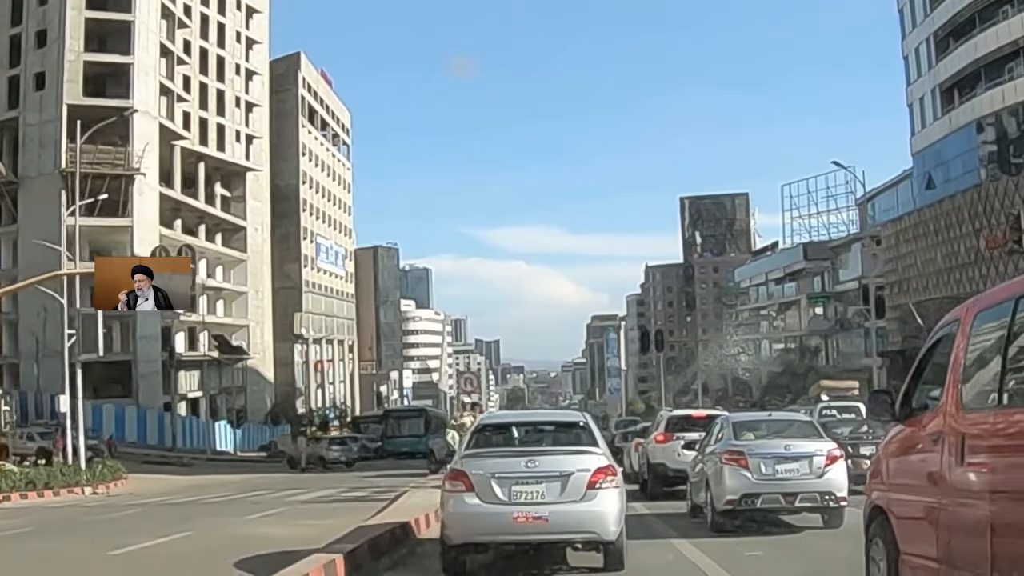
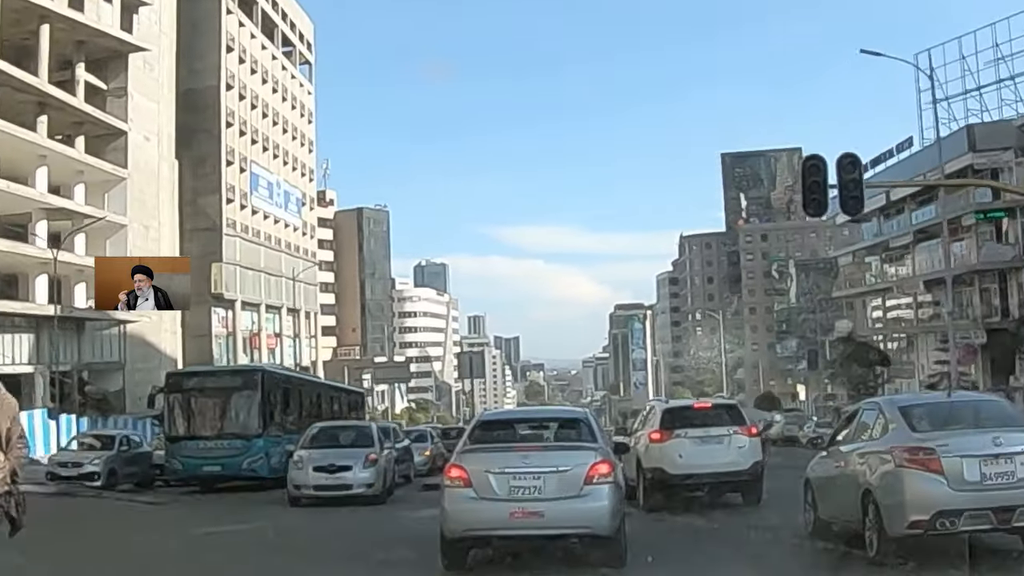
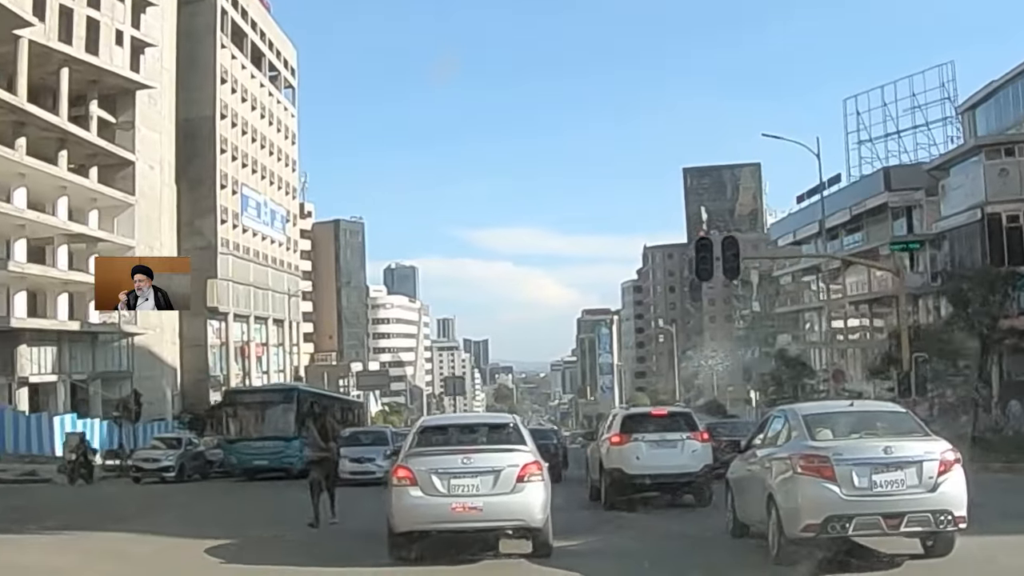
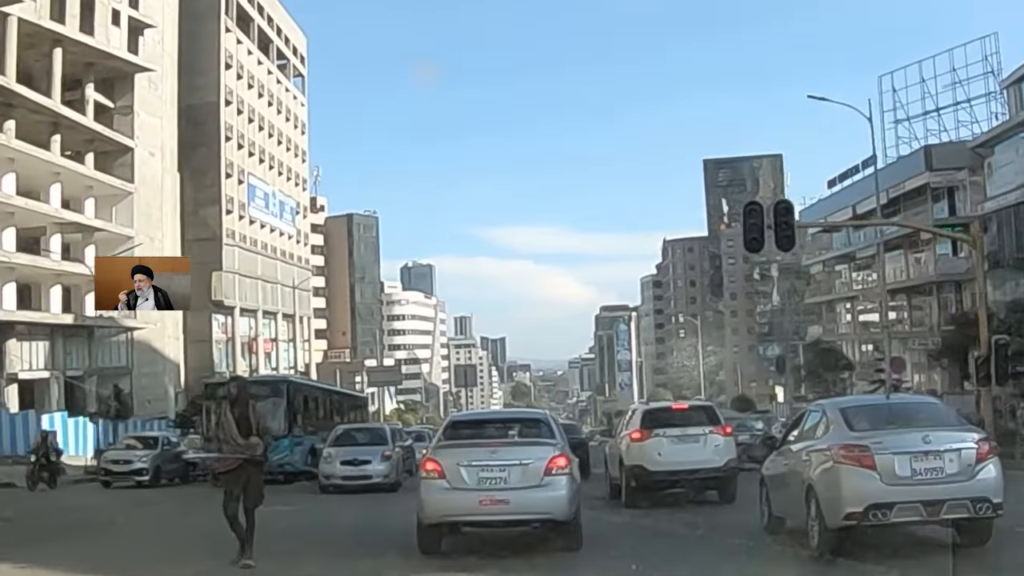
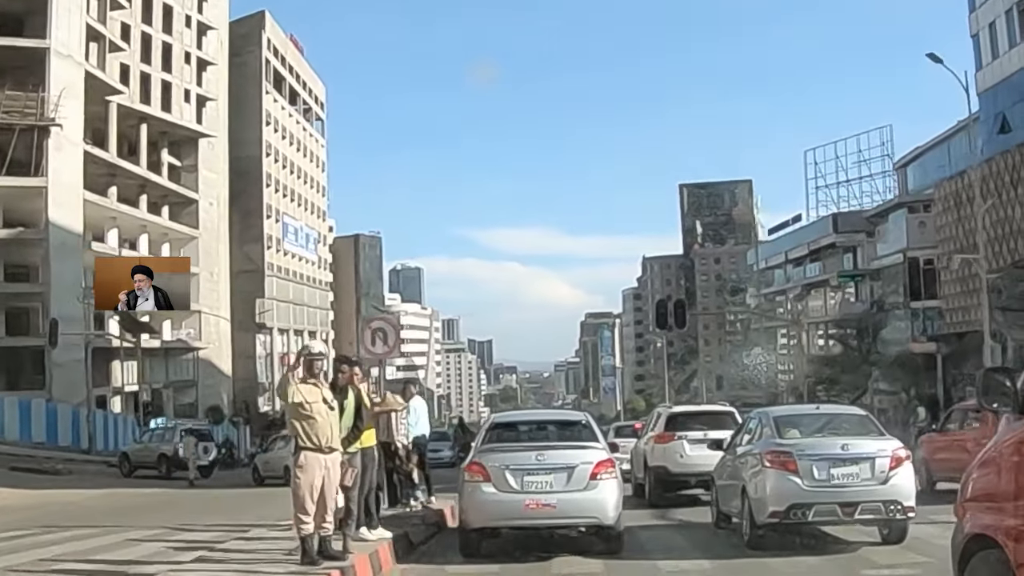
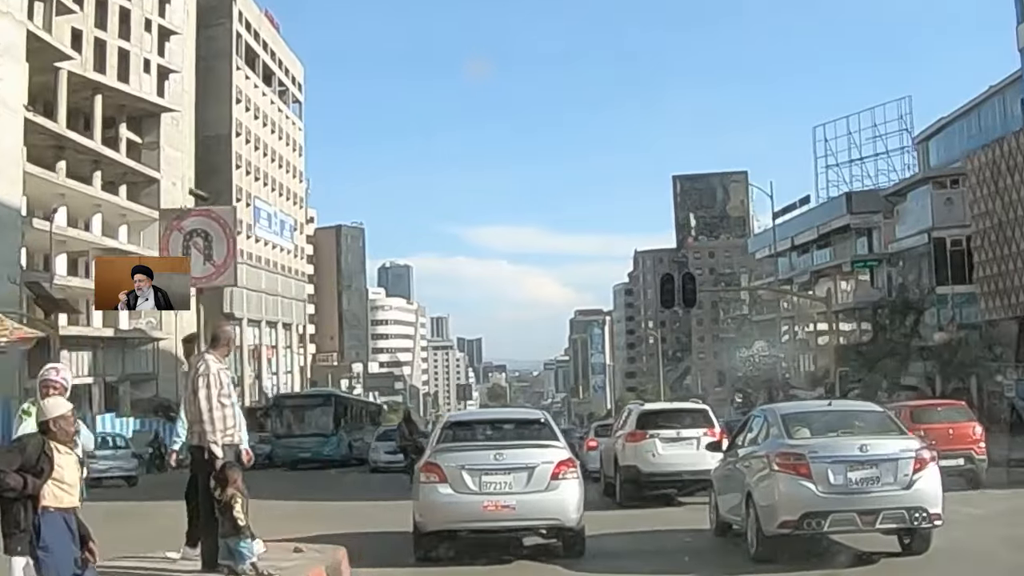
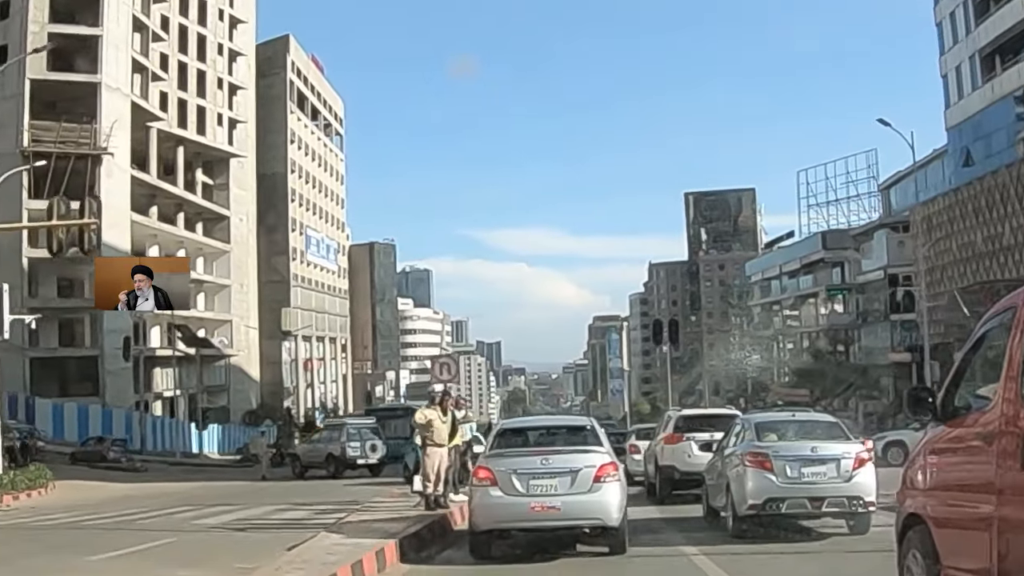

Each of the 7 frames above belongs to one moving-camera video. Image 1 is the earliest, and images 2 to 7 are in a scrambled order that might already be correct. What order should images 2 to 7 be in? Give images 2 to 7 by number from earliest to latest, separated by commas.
7, 5, 6, 3, 4, 2
